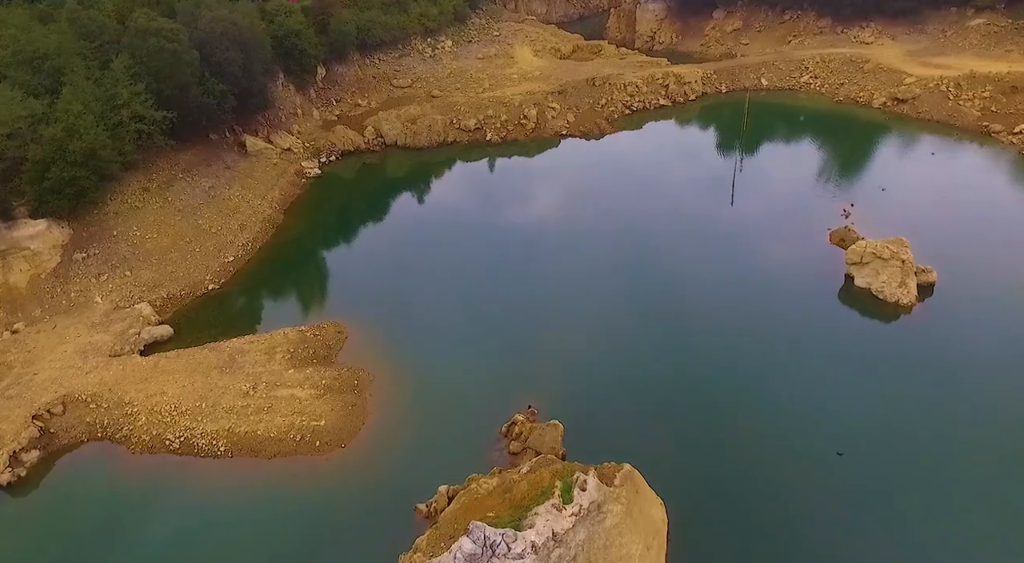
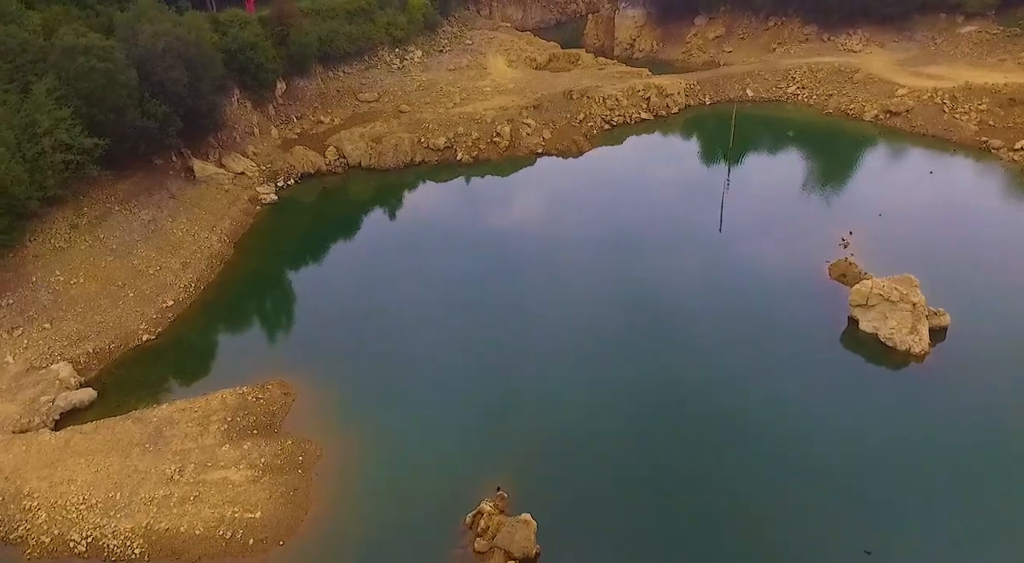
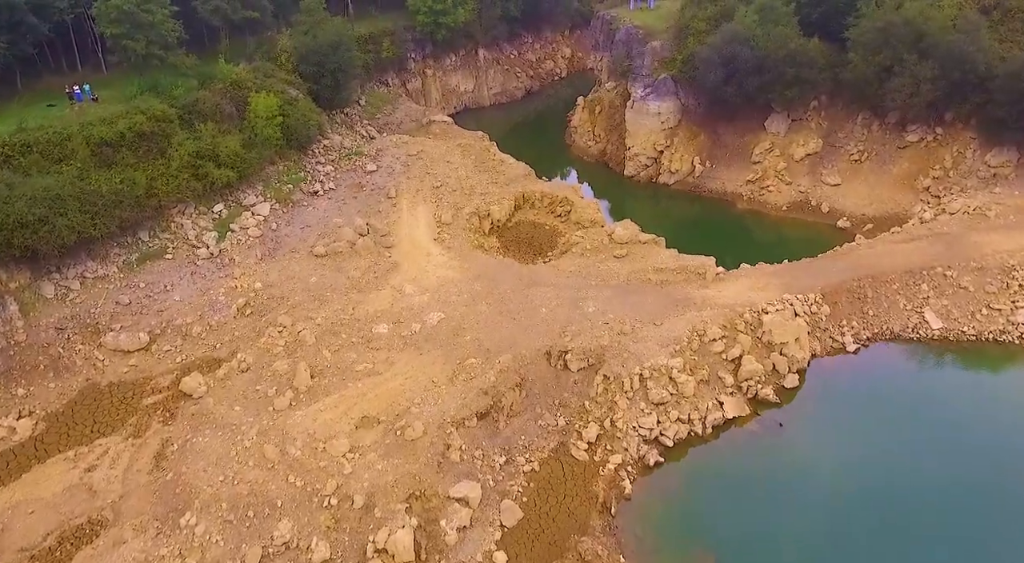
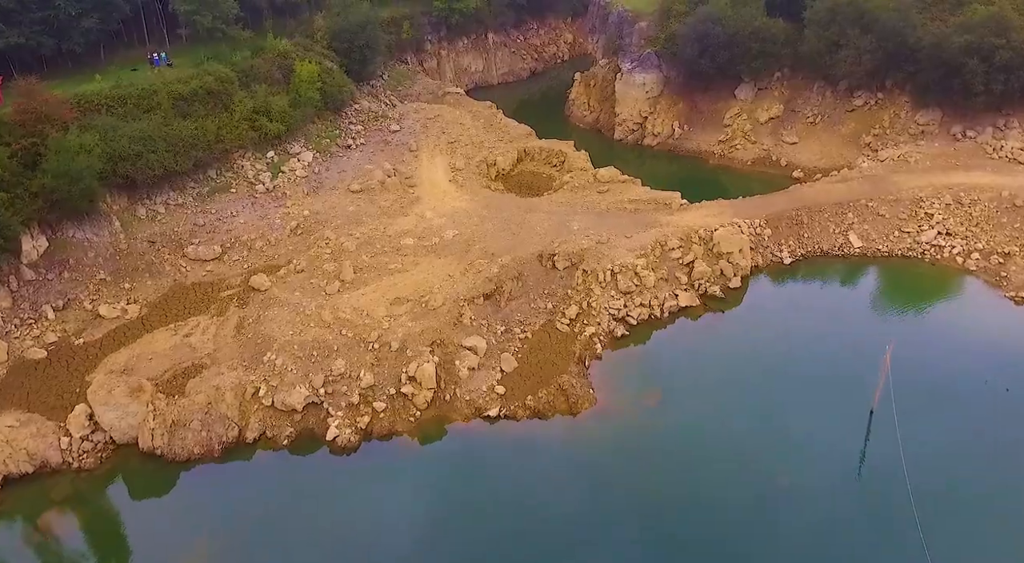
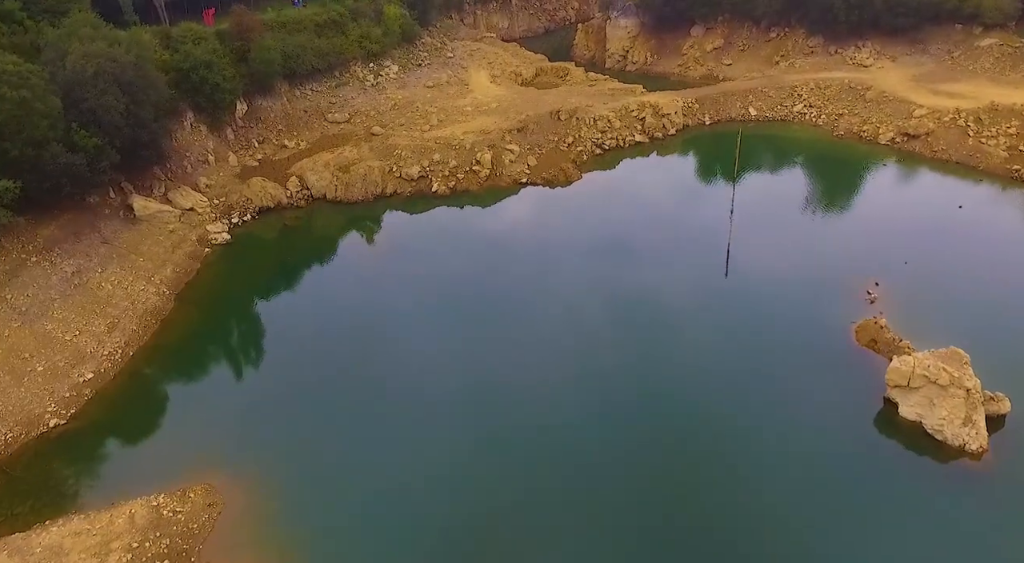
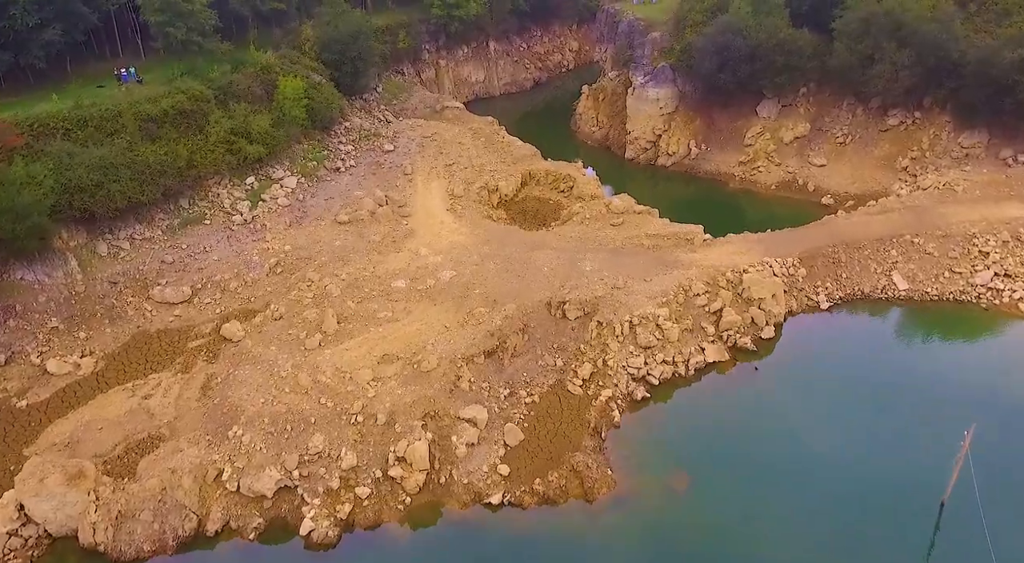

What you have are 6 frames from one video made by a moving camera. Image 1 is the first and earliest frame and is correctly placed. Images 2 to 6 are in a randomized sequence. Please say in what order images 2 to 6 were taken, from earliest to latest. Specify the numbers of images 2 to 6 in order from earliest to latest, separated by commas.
2, 5, 4, 6, 3
